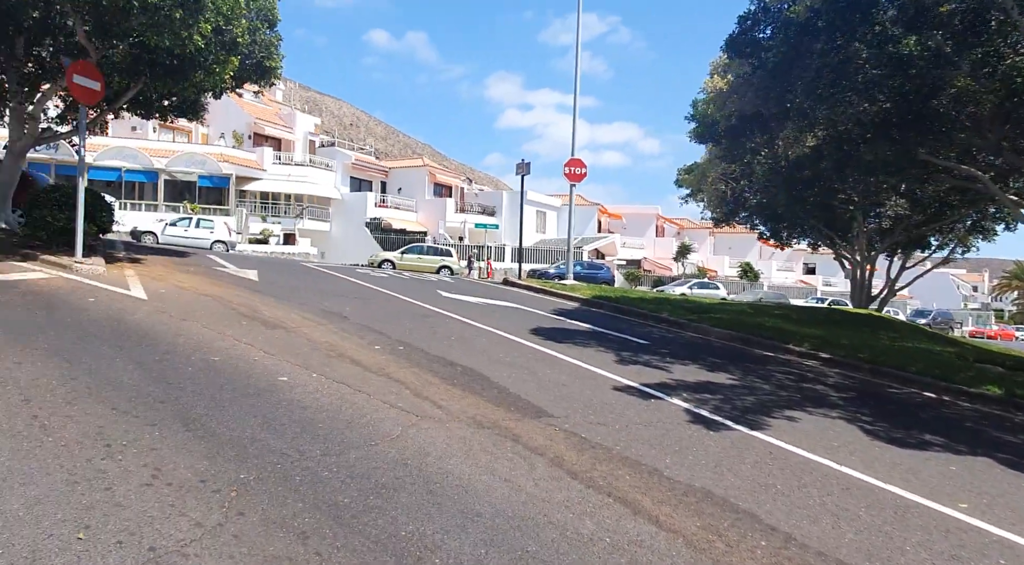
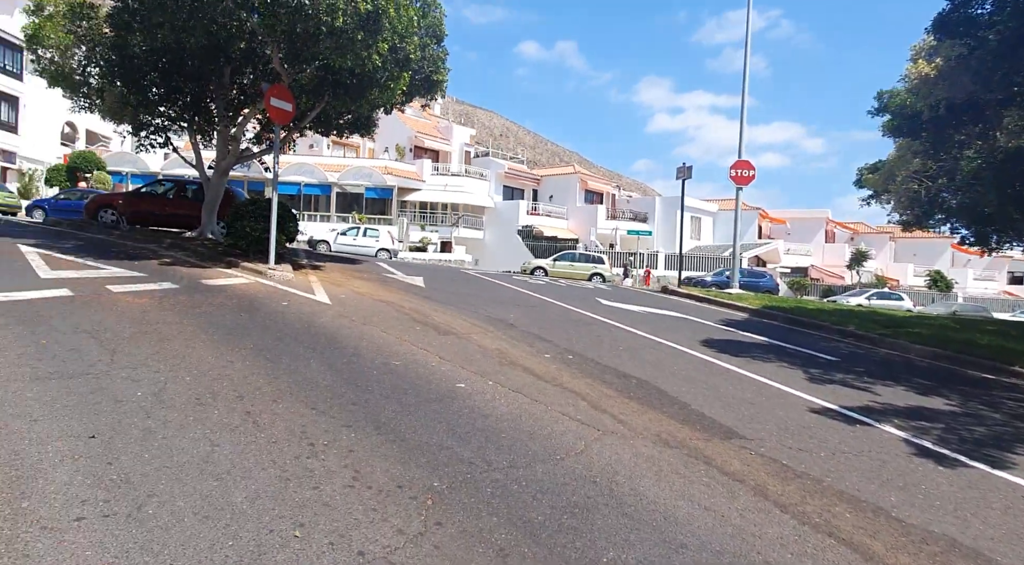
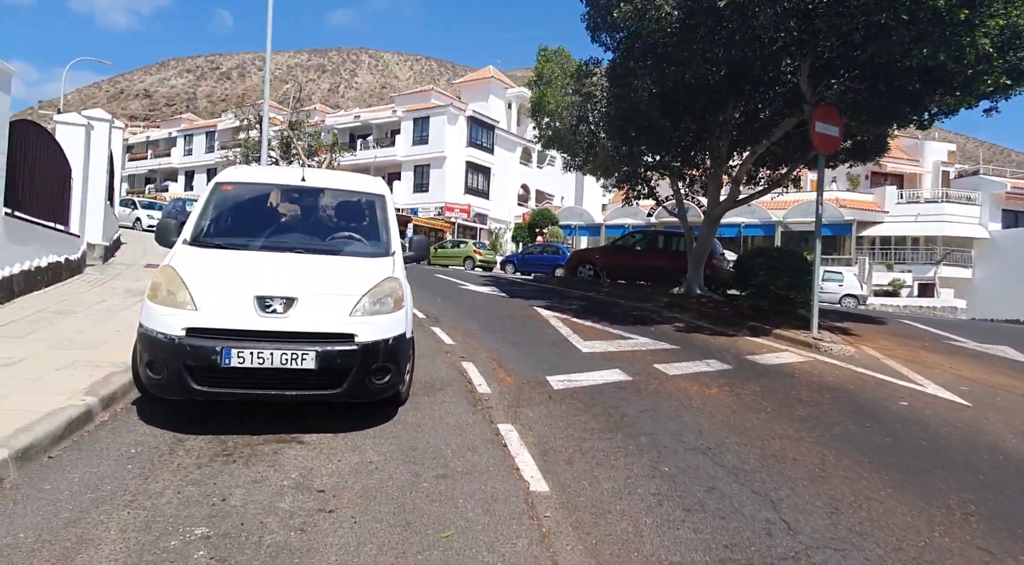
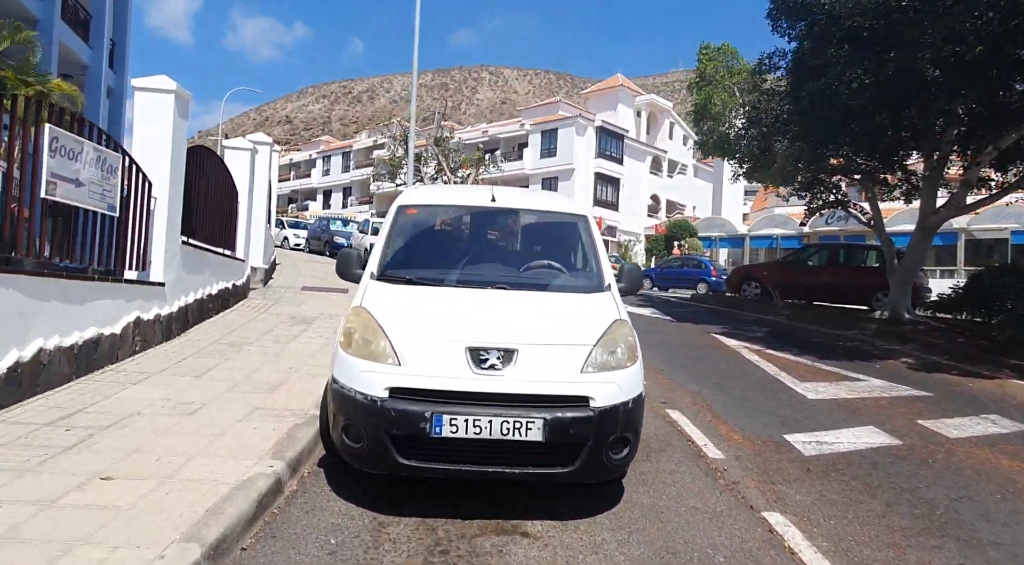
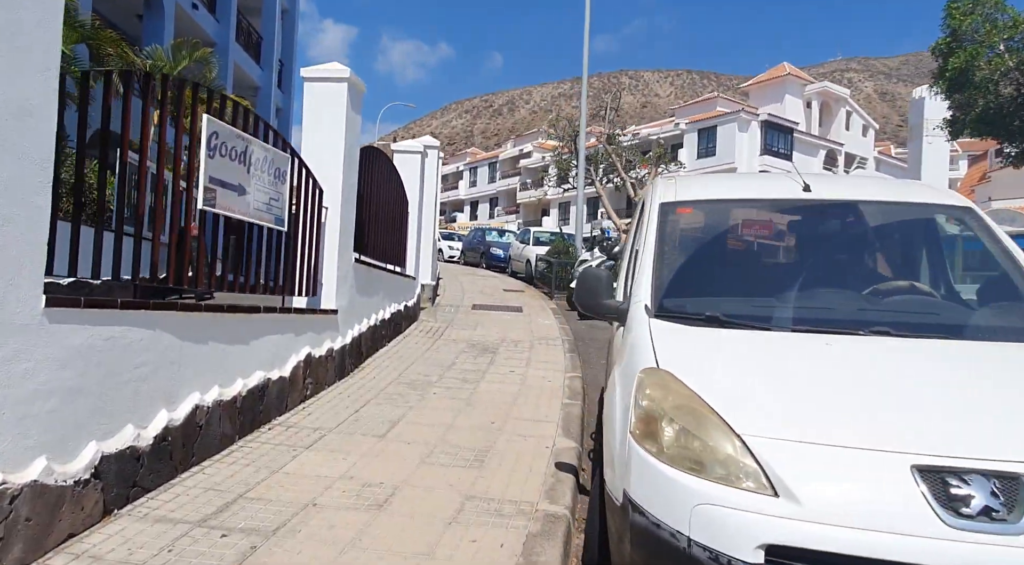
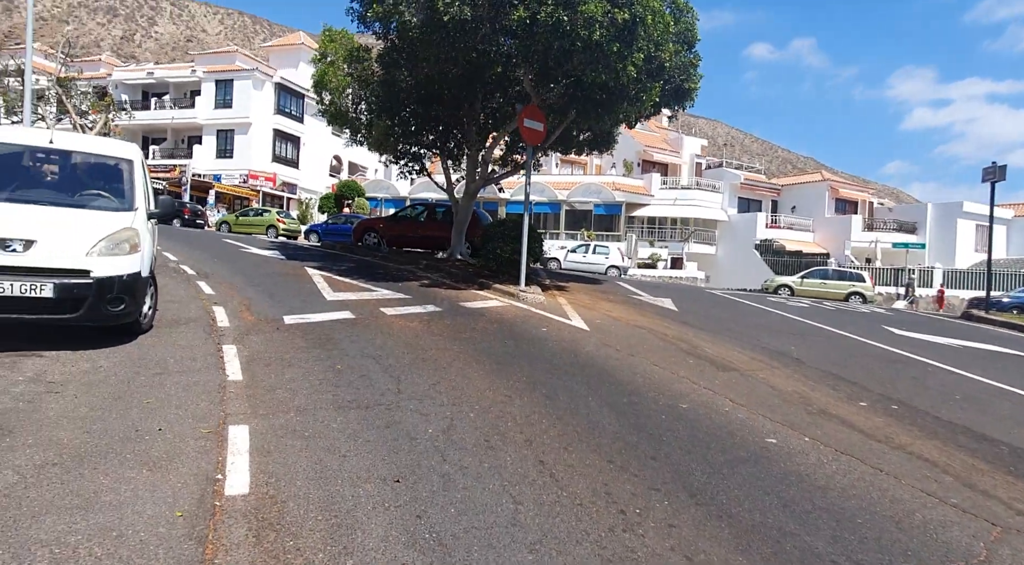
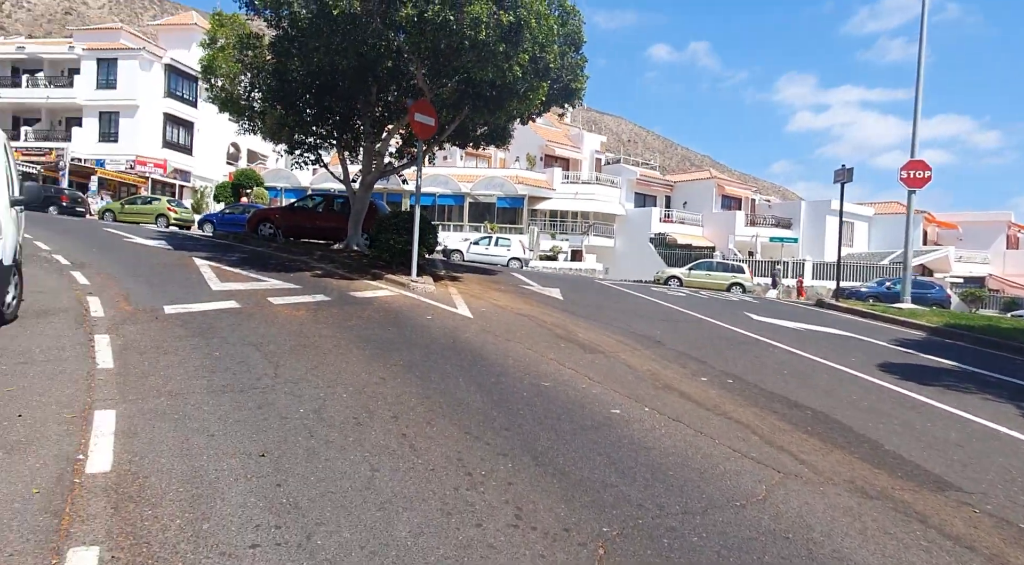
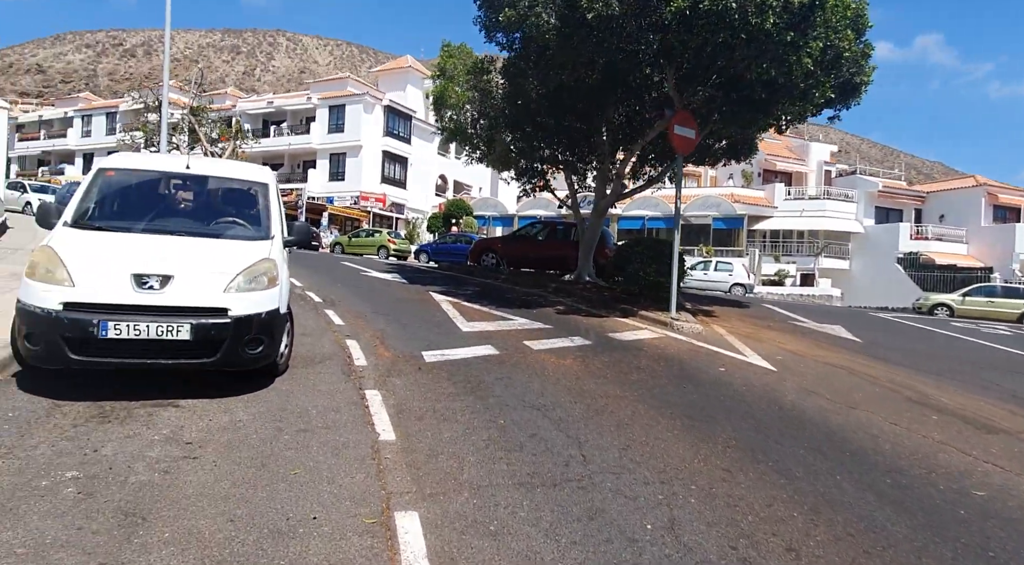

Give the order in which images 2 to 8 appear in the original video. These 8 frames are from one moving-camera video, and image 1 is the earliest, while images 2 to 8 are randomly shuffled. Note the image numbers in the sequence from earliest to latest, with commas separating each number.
2, 7, 6, 8, 3, 4, 5
